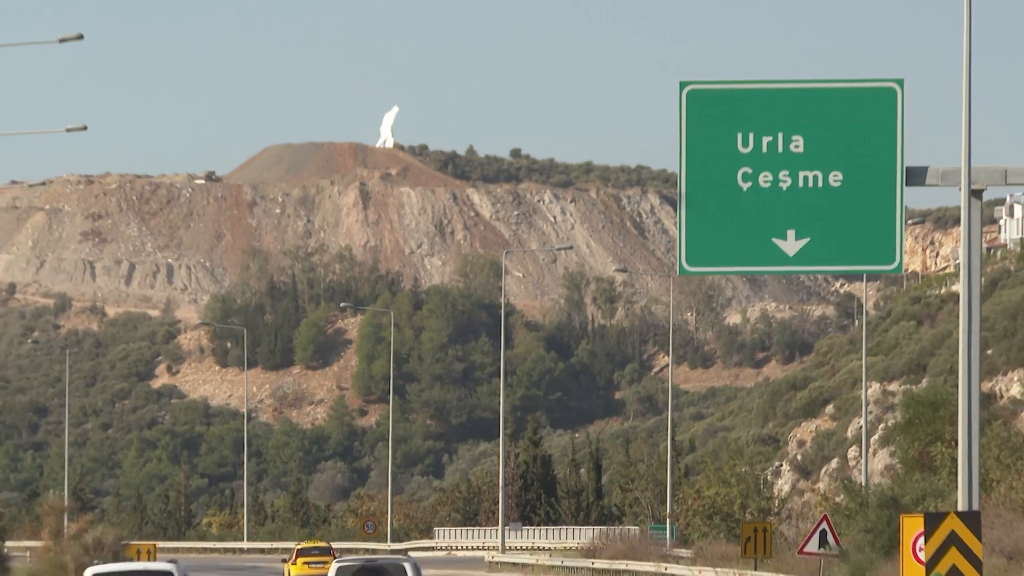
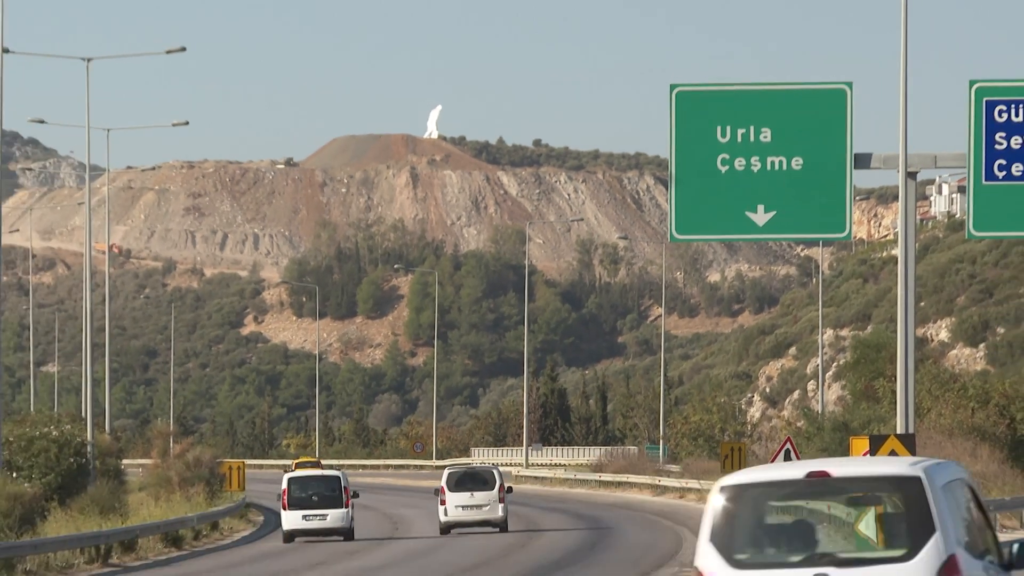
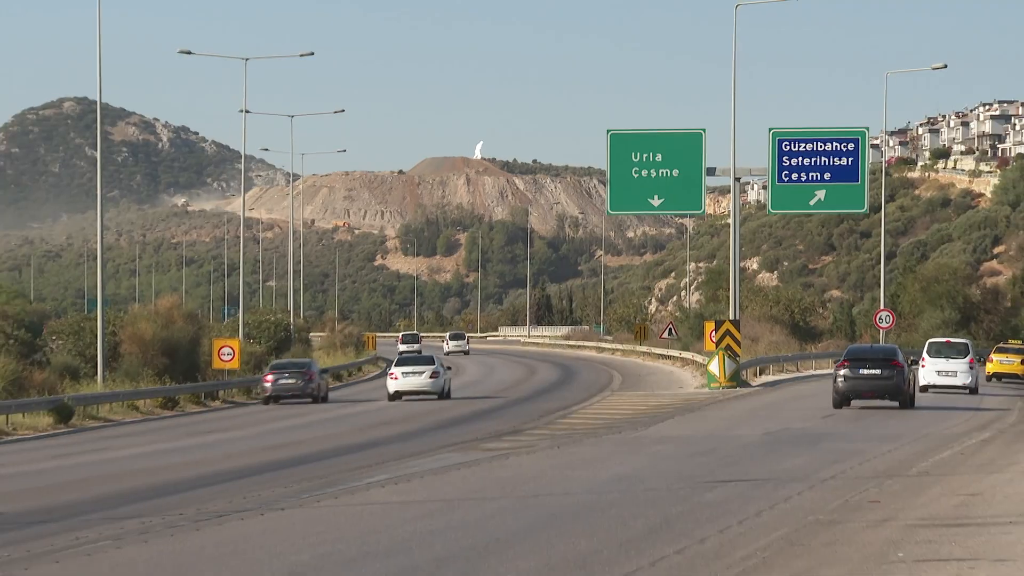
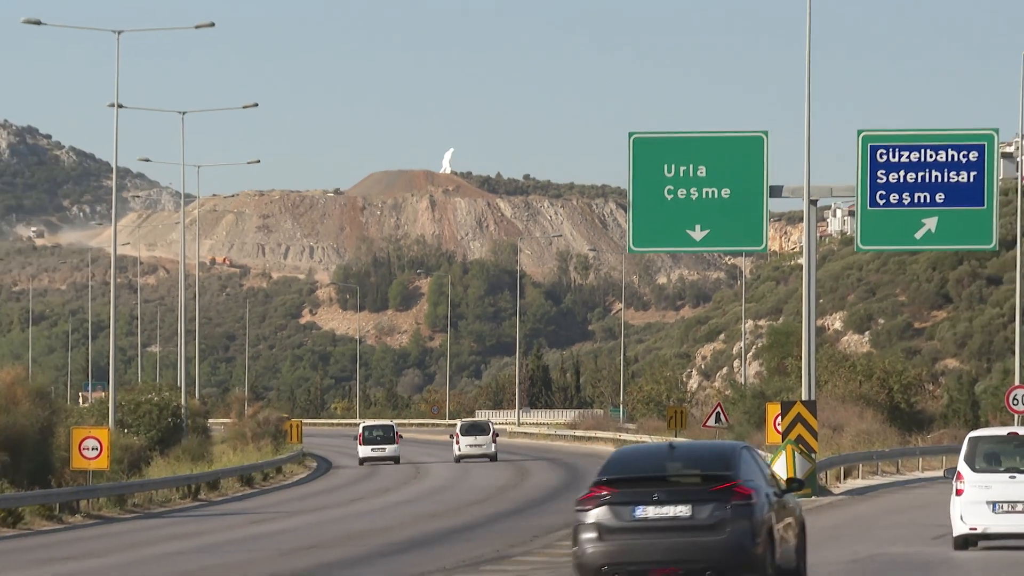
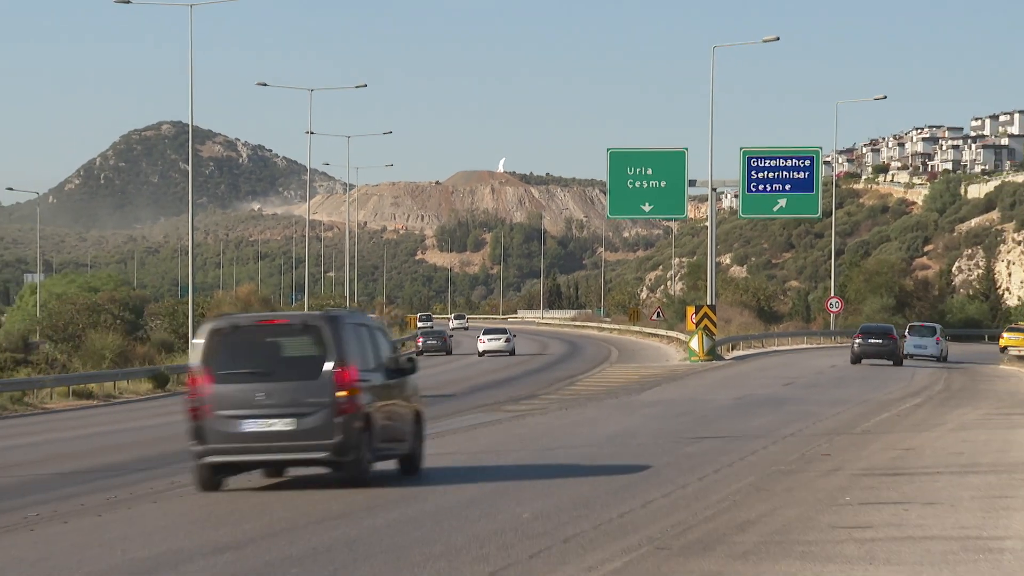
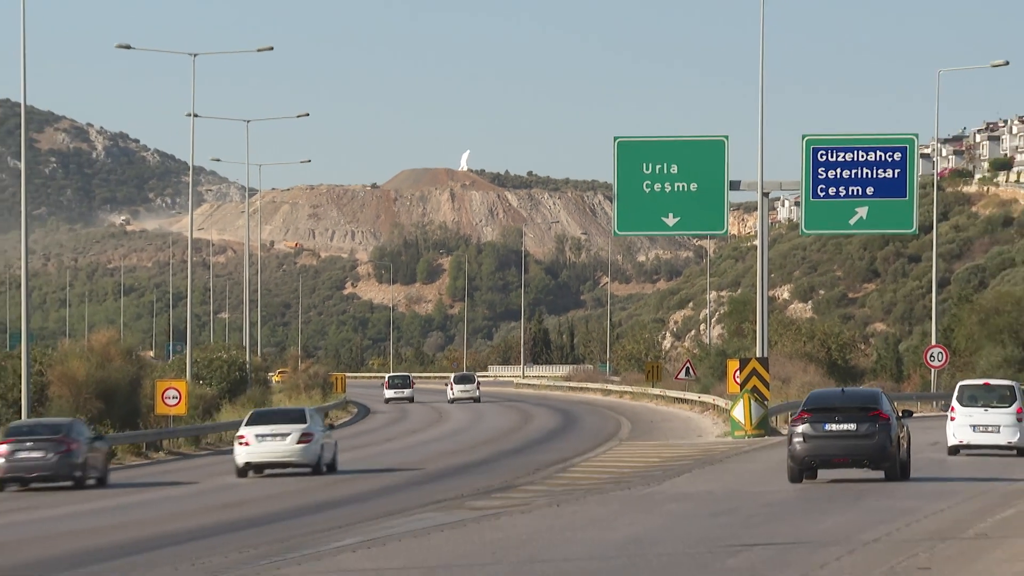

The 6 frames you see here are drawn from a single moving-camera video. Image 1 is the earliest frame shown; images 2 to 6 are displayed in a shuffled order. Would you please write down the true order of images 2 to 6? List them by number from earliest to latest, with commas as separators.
2, 4, 6, 3, 5
